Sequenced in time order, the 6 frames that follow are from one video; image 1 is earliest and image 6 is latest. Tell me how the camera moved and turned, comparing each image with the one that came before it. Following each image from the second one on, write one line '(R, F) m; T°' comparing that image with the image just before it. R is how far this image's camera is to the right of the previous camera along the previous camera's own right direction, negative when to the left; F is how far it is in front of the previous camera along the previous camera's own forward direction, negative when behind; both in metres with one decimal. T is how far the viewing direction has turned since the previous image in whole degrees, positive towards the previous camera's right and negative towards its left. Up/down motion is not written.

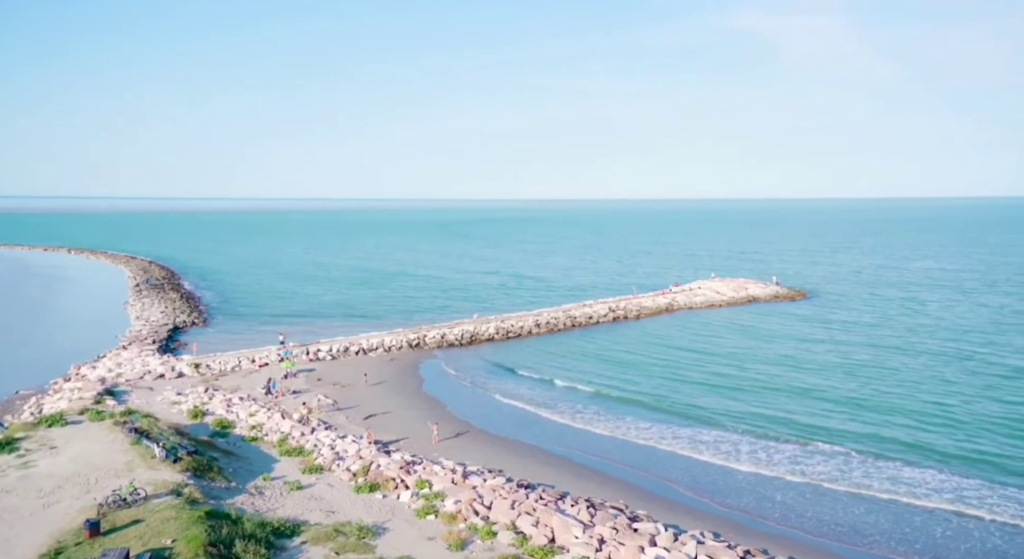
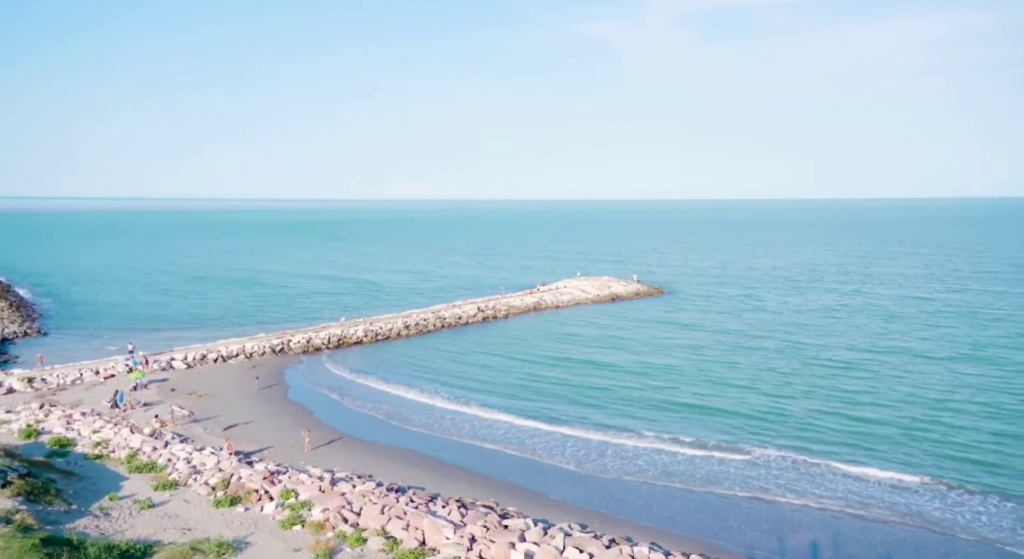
(+0.1, +0.1) m; +9°
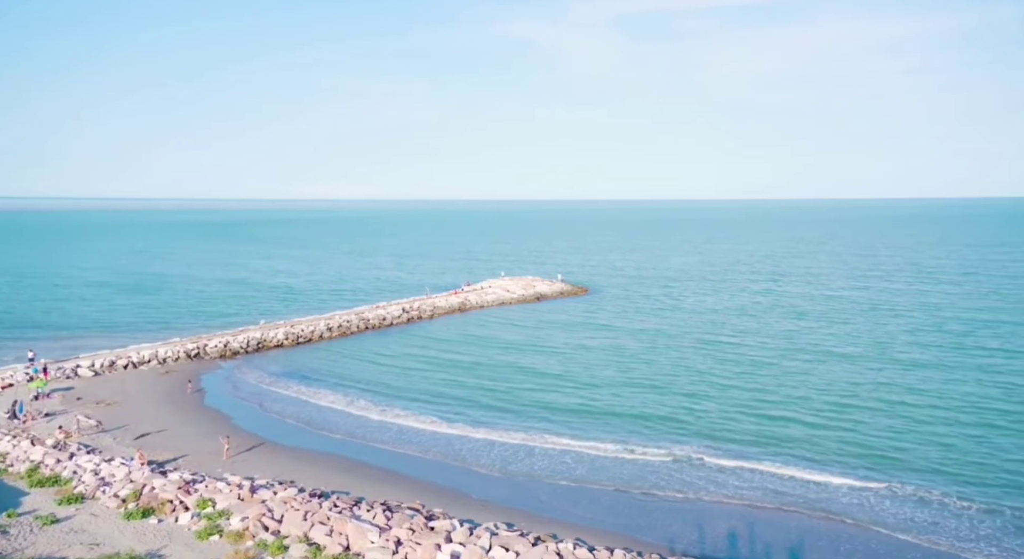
(+0.1, +0.1) m; +5°
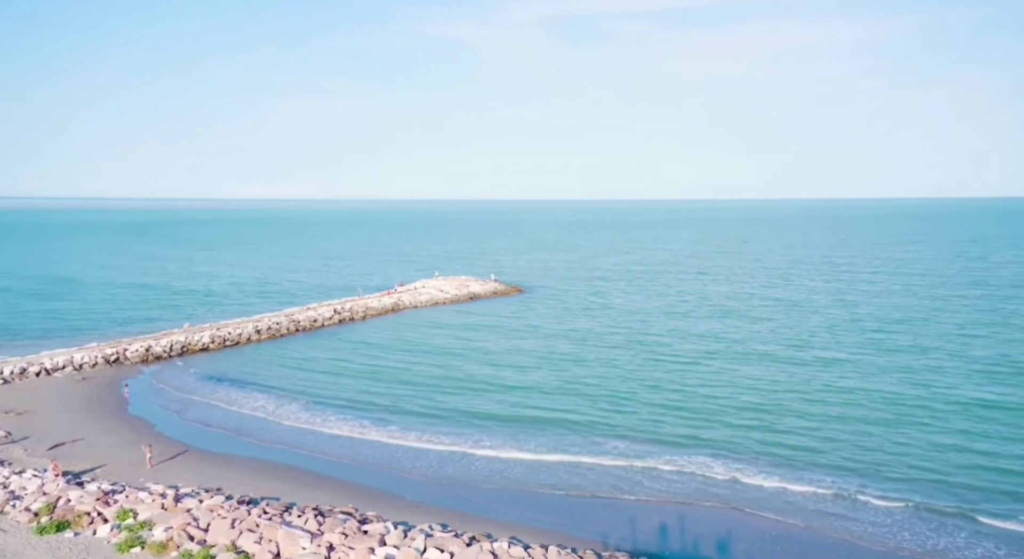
(+0.1, +0.2) m; +5°
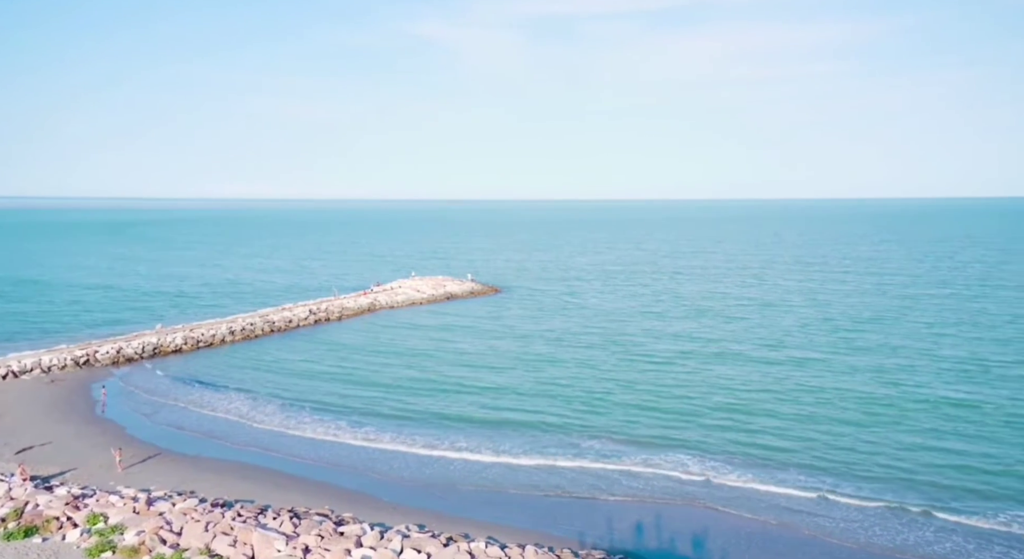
(+10.7, +0.7) m; -9°
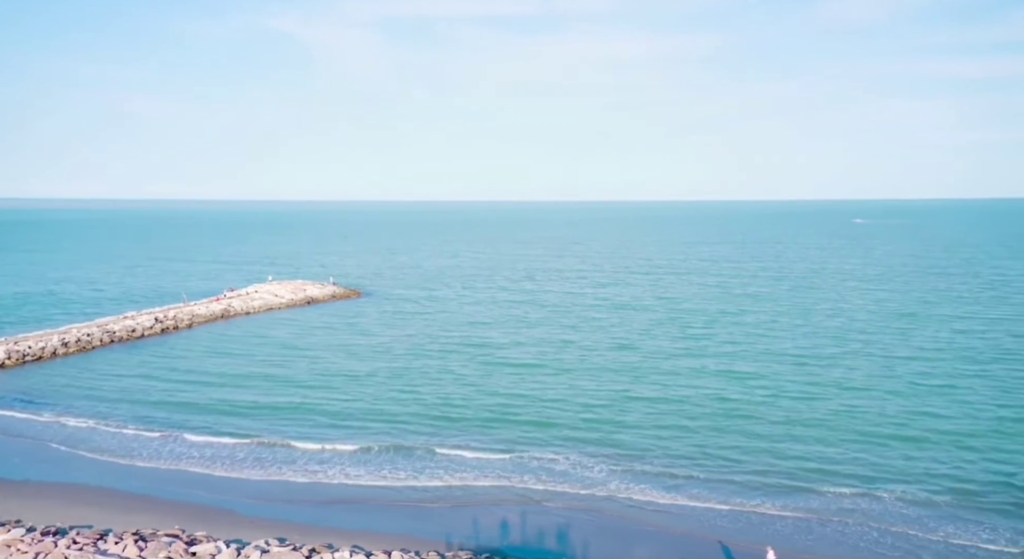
(-0.1, +0.6) m; +10°
